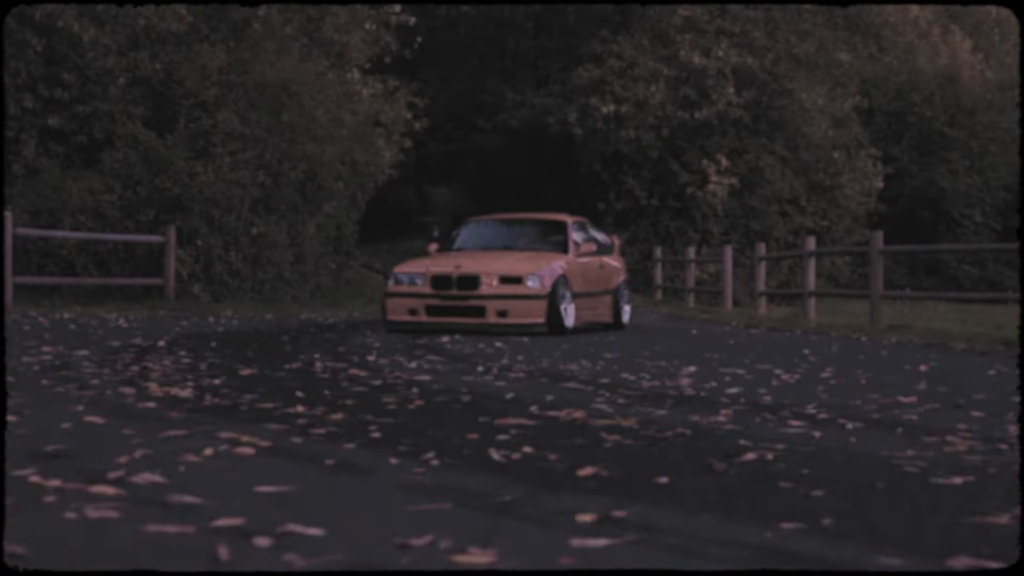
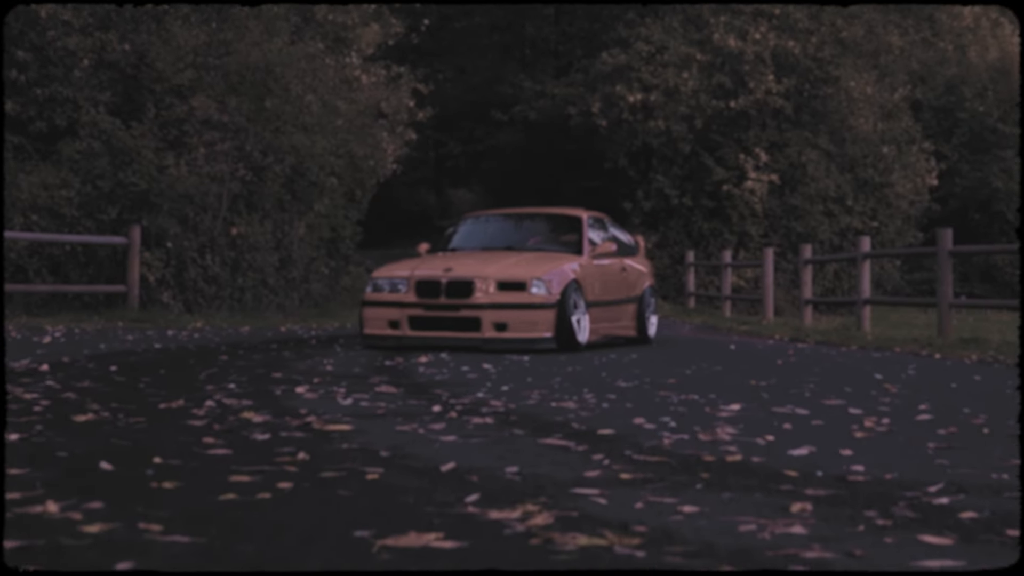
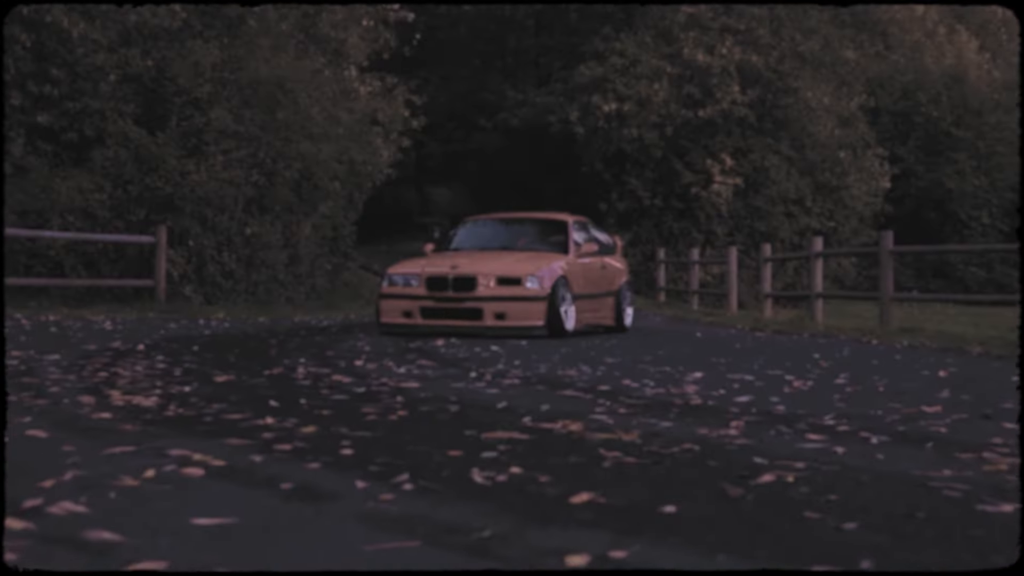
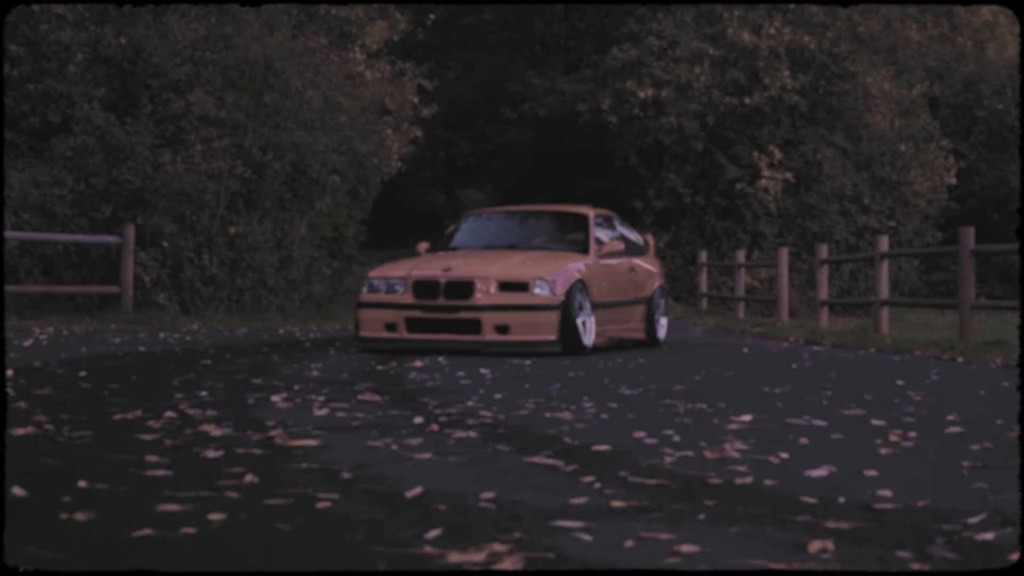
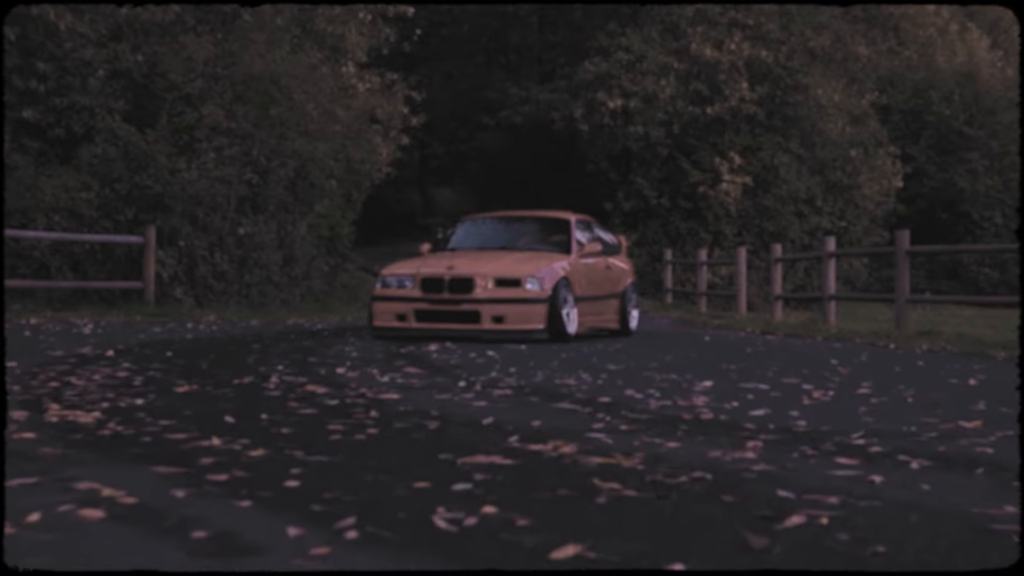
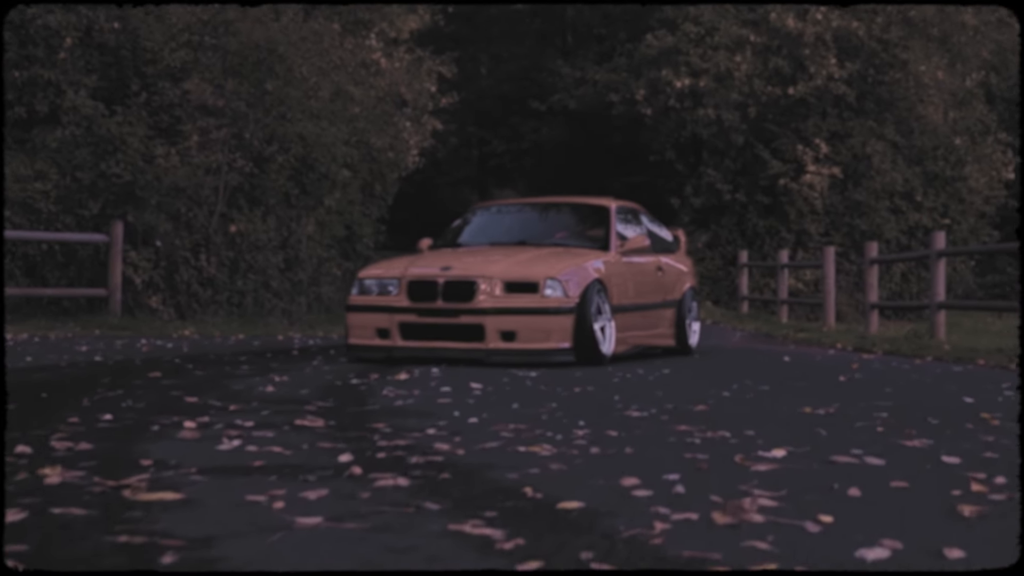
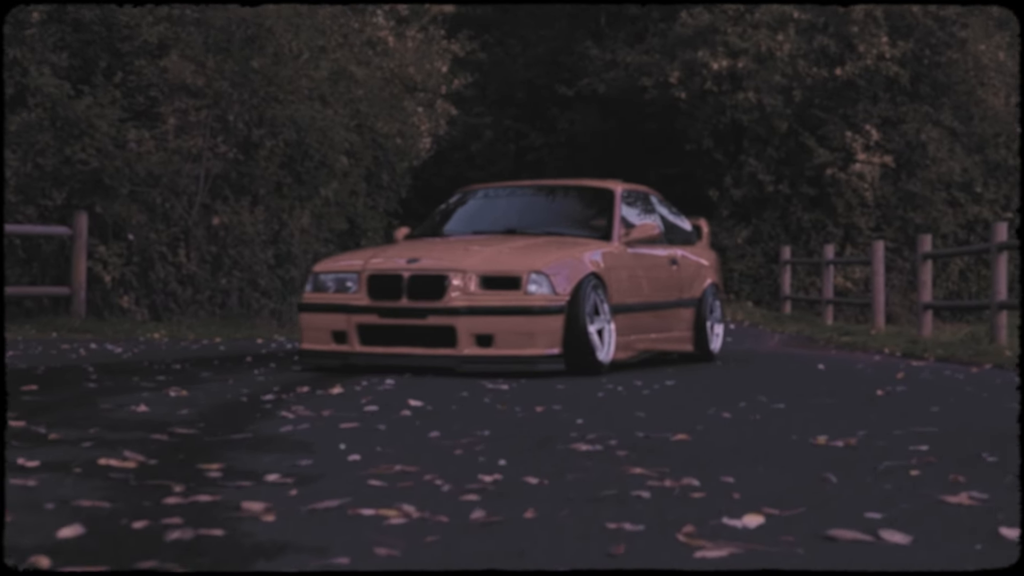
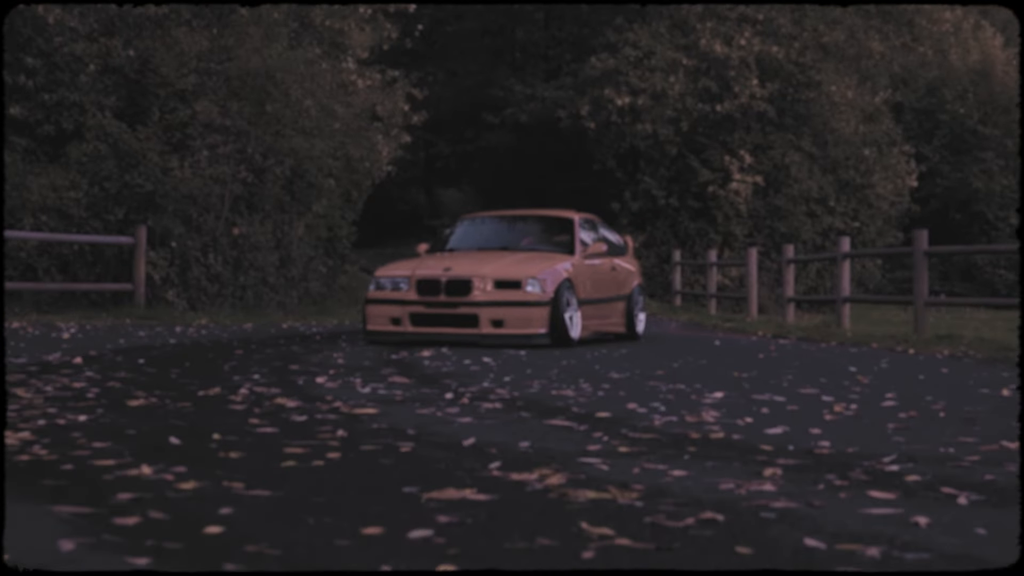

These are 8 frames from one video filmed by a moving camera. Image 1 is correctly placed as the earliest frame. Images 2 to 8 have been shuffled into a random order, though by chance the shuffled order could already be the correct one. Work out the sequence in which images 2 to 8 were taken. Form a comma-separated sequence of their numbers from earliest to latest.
3, 5, 8, 2, 4, 6, 7
